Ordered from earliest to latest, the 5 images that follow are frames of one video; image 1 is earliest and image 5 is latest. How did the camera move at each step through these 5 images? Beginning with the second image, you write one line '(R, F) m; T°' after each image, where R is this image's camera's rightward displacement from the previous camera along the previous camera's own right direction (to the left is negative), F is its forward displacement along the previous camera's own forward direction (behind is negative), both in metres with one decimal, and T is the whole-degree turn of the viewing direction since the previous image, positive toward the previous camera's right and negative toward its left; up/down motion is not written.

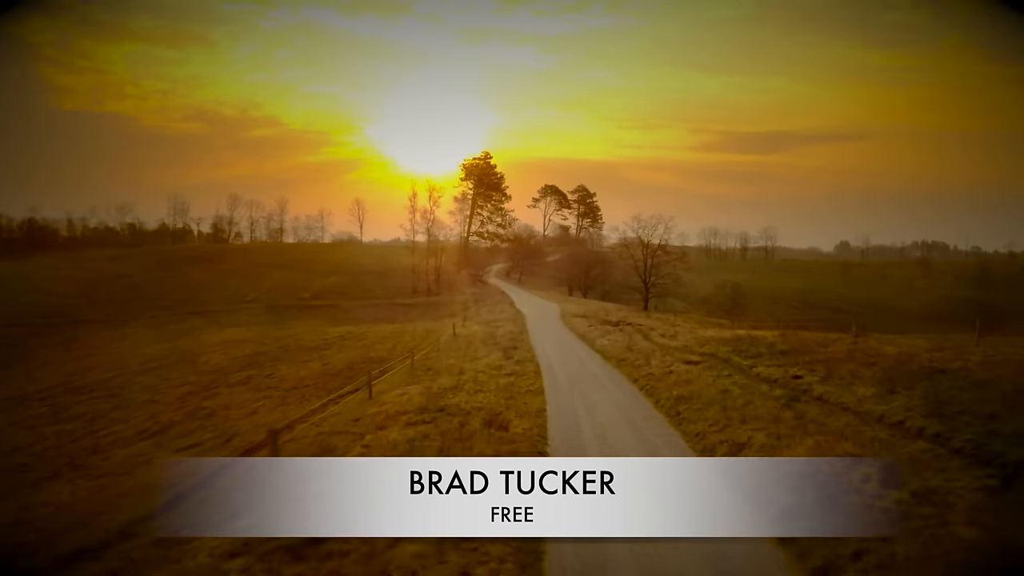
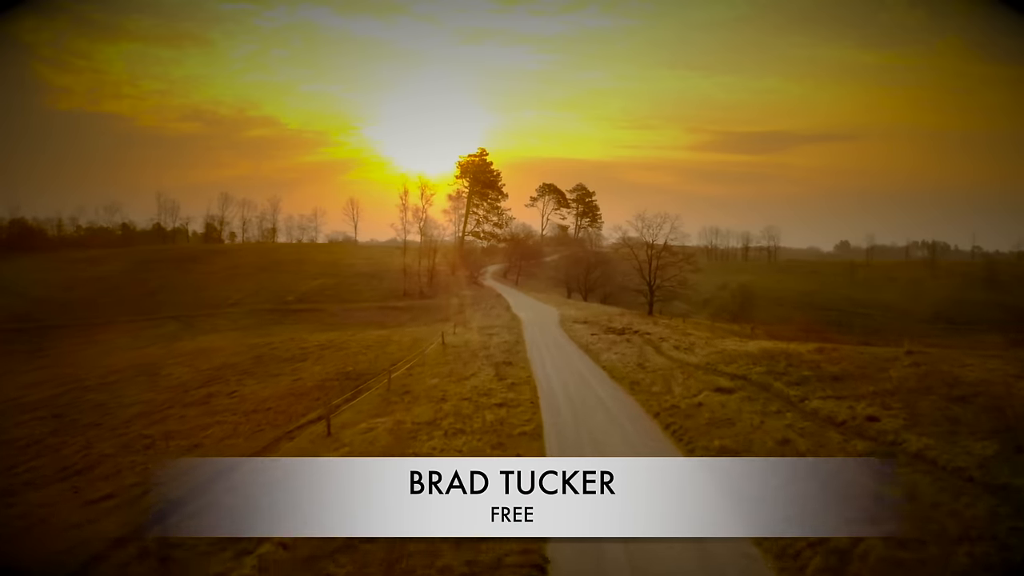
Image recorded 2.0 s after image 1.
(+0.1, +1.8) m; 0°
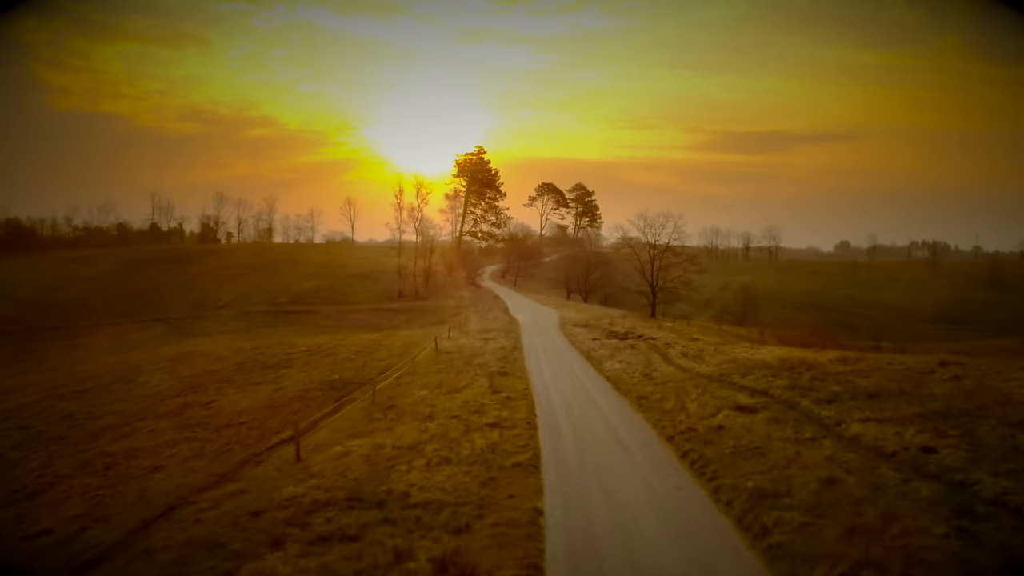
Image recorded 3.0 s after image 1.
(+0.1, +0.9) m; 0°
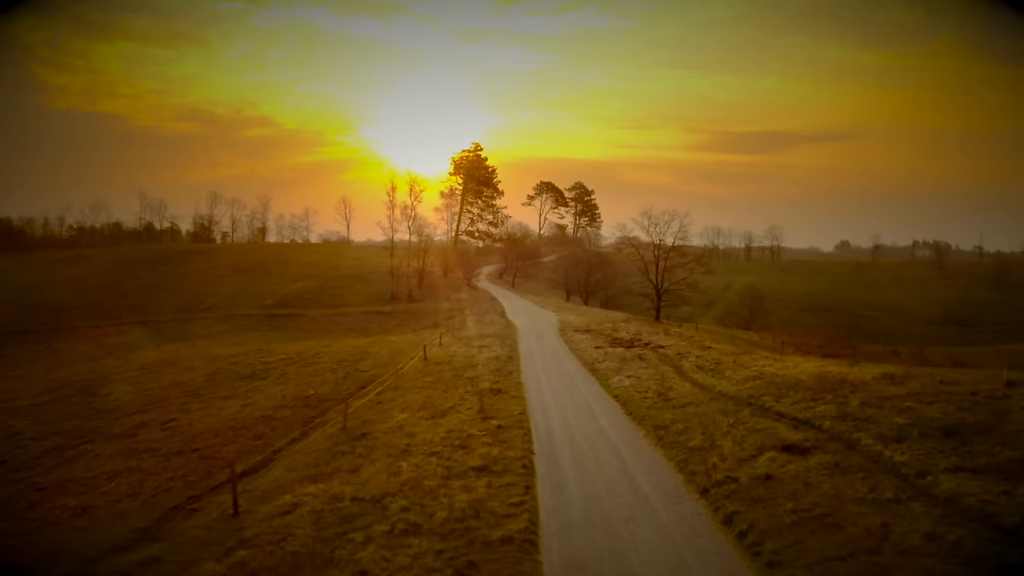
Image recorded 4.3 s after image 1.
(+0.1, +1.4) m; 0°
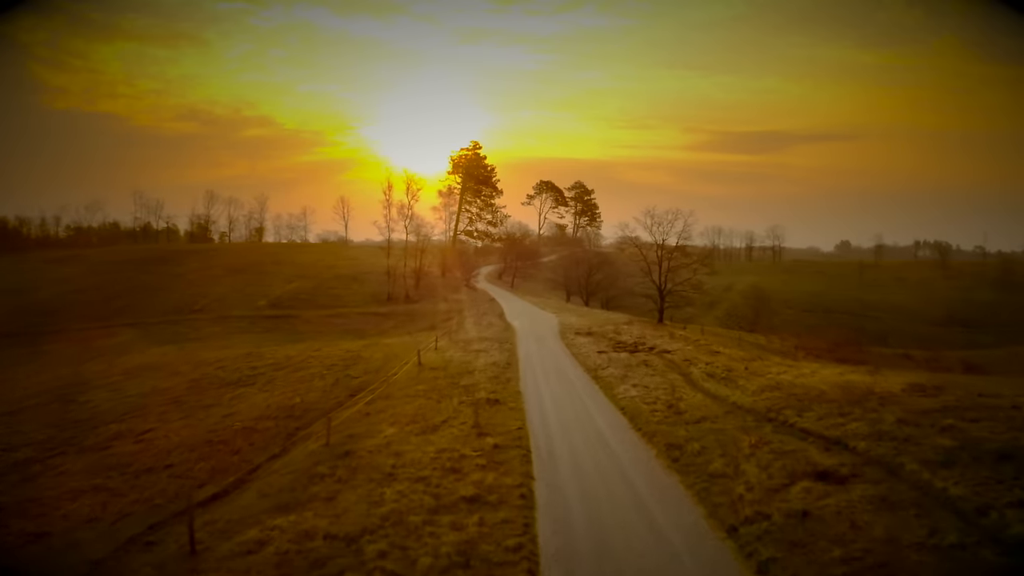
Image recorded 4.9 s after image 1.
(0.0, +0.7) m; 0°
